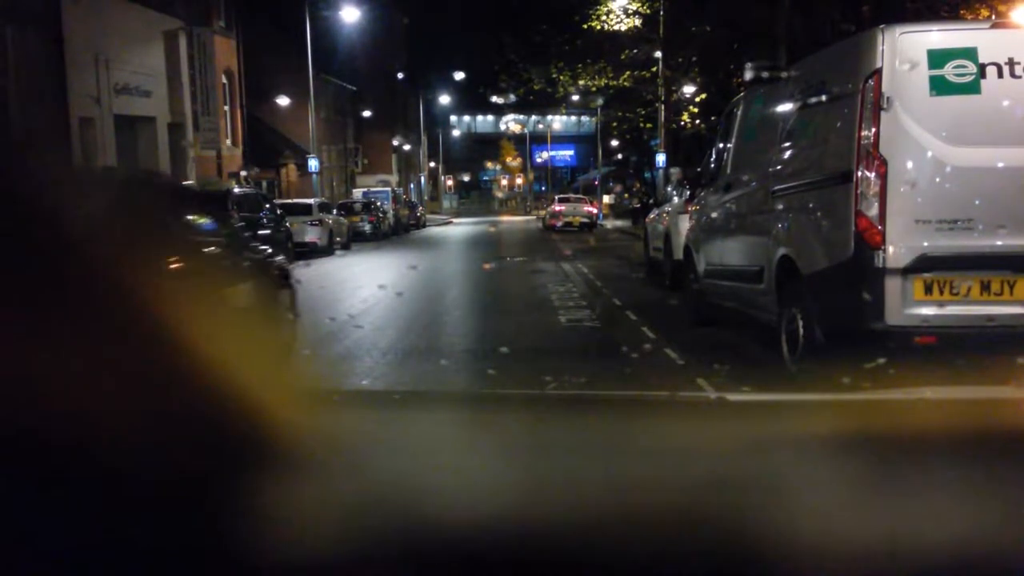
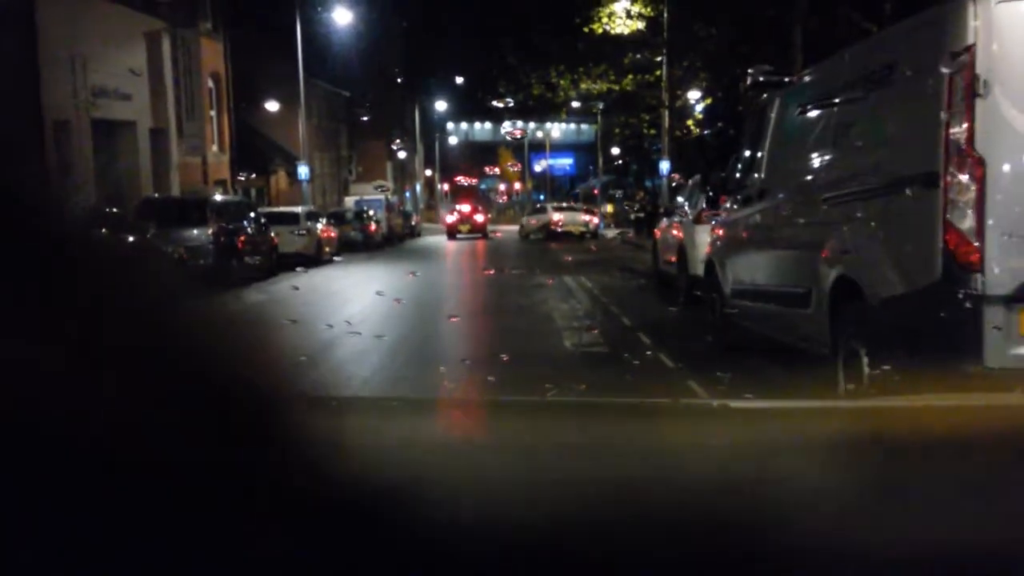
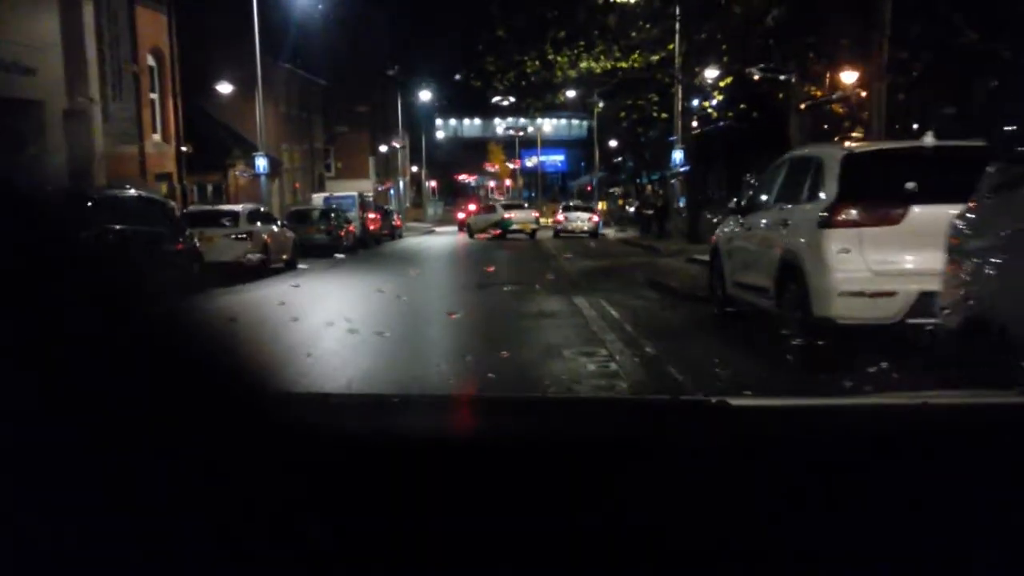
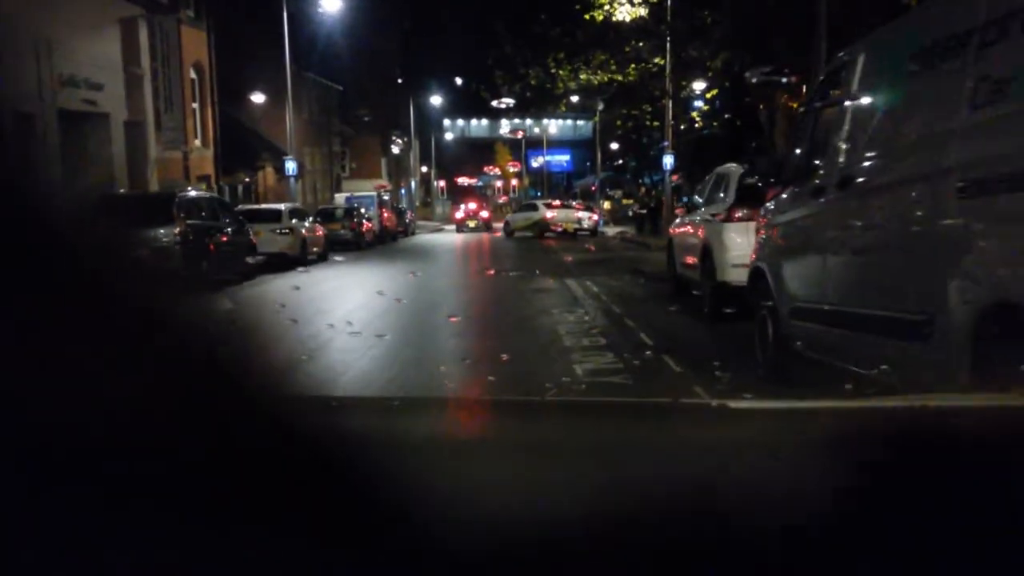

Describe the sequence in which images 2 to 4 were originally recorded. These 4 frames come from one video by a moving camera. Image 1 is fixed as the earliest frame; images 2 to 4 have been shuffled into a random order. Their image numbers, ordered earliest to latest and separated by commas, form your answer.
2, 4, 3
